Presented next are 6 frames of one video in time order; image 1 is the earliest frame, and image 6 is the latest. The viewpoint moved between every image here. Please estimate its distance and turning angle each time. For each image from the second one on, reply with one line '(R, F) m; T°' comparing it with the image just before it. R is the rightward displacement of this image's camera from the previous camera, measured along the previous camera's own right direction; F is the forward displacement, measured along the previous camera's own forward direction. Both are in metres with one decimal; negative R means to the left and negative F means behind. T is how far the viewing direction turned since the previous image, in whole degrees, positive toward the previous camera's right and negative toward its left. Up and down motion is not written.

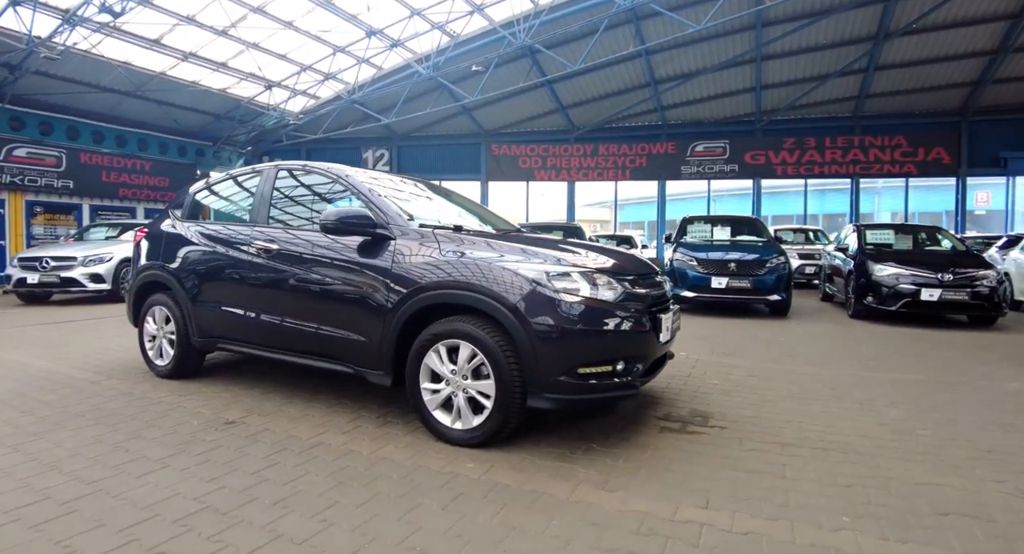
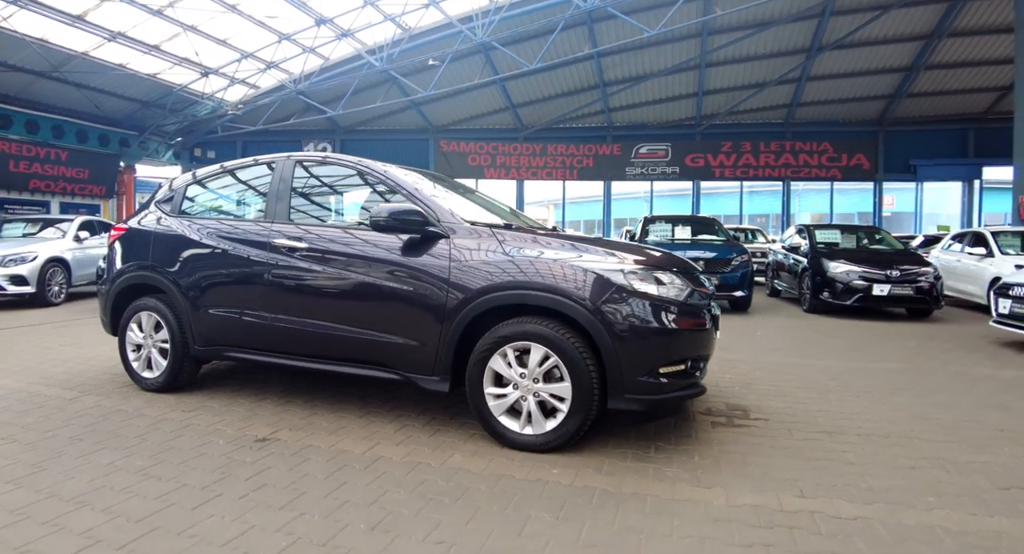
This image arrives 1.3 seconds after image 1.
(-0.8, +0.2) m; +7°
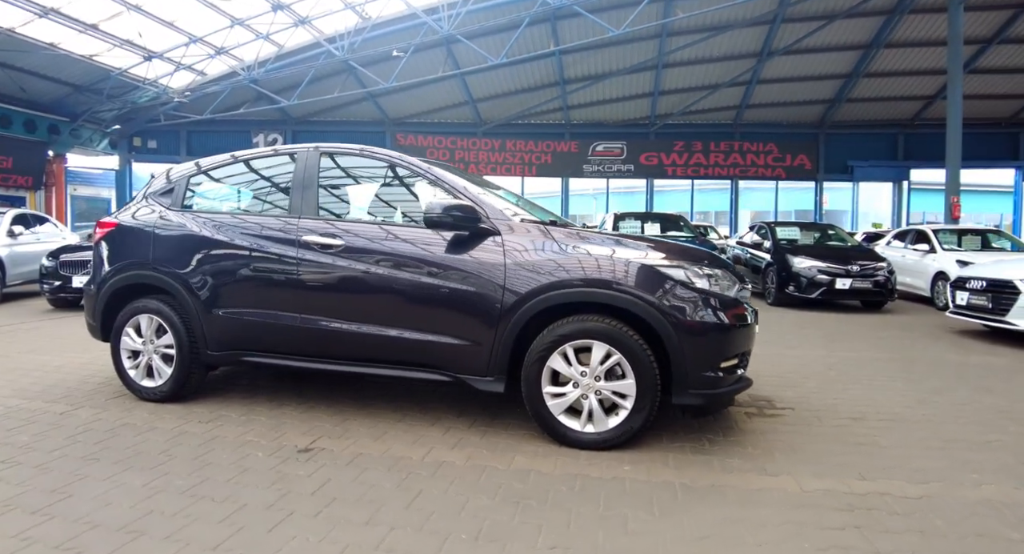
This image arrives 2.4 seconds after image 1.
(-0.6, +0.1) m; +6°
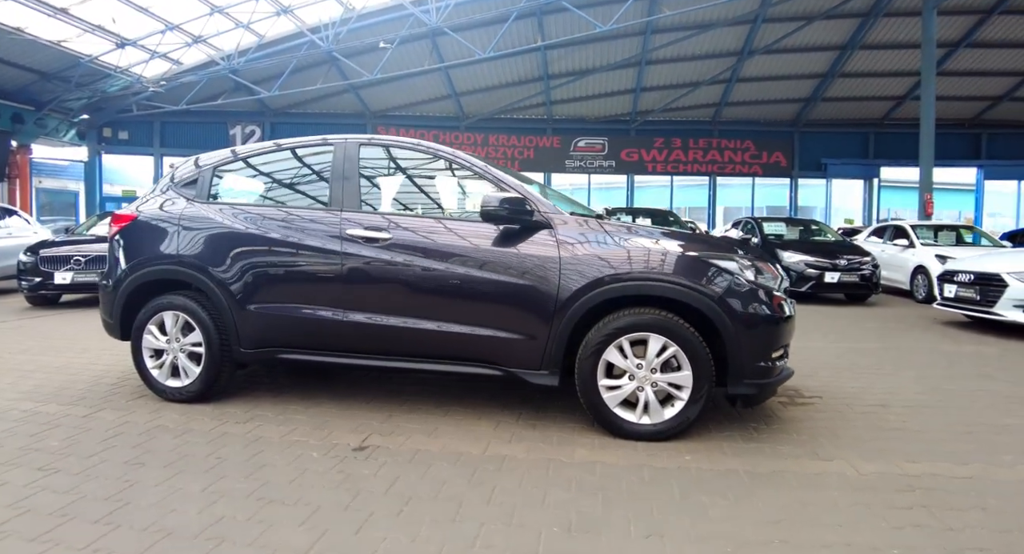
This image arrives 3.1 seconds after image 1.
(-0.5, 0.0) m; +3°
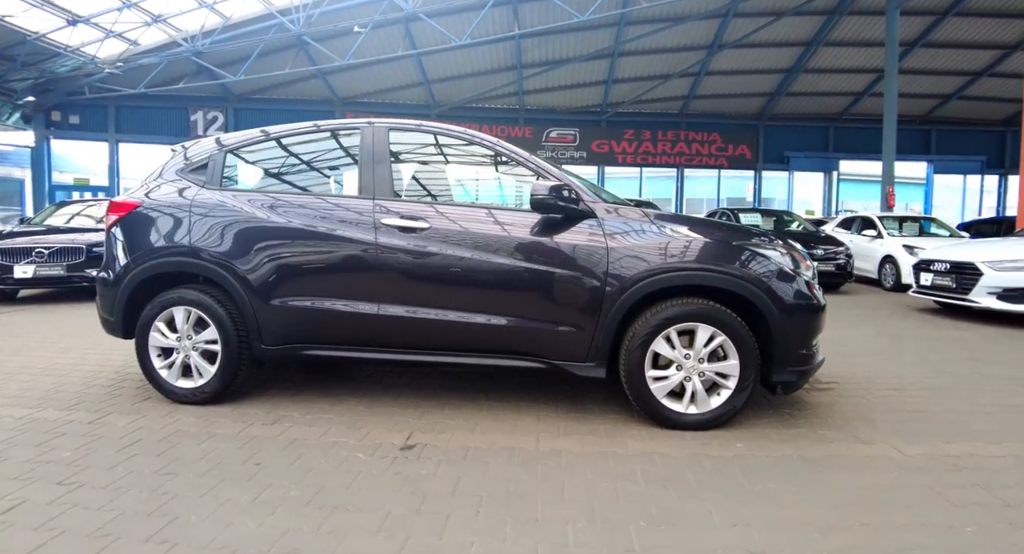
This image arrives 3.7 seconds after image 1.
(-0.5, +0.1) m; +4°
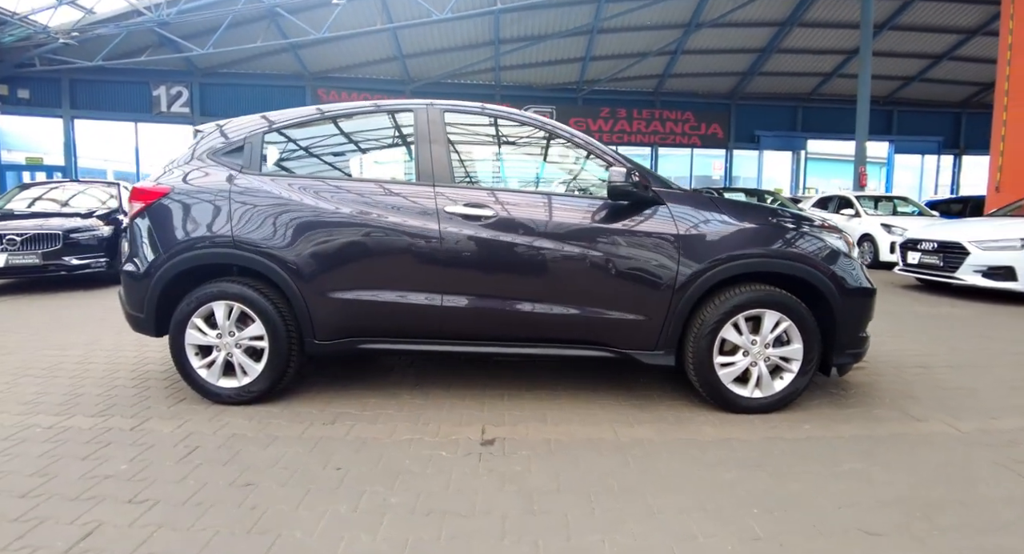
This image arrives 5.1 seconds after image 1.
(-0.6, +0.1) m; +4°
